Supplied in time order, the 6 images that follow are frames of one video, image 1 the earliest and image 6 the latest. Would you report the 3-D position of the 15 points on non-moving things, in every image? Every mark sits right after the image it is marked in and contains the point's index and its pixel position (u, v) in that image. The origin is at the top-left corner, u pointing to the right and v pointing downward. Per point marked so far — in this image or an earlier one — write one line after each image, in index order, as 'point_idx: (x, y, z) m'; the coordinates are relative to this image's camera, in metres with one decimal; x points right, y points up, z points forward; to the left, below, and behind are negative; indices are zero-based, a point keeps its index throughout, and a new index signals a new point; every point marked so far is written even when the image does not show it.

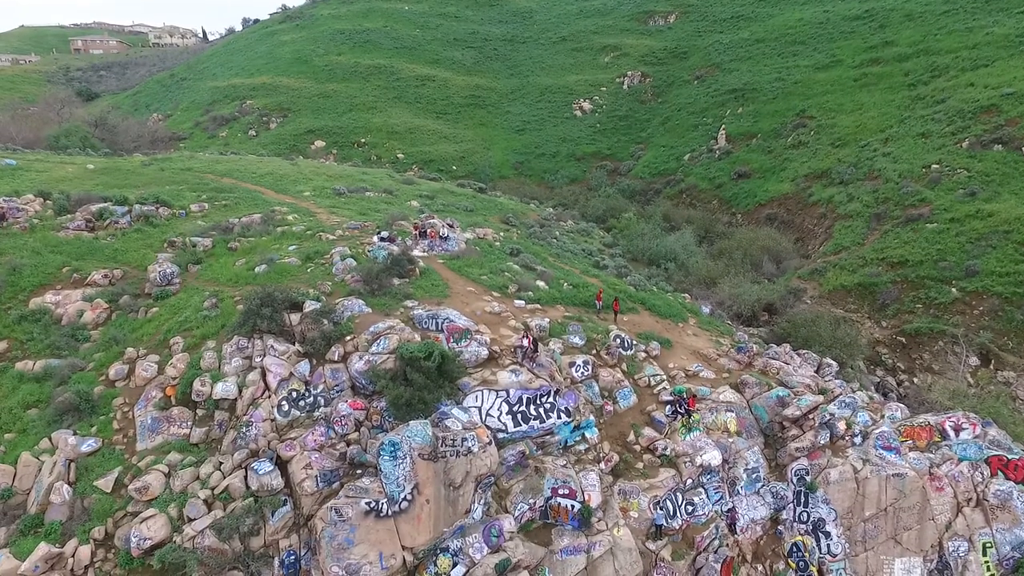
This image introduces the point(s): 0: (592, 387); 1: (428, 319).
0: (+2.3, -2.8, +17.6) m
1: (-2.4, -0.9, +17.2) m
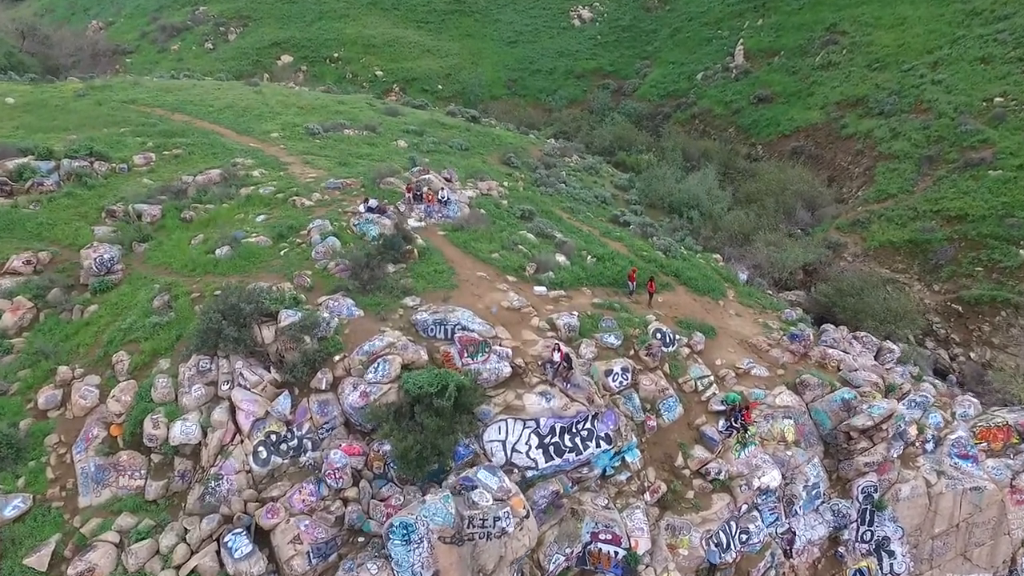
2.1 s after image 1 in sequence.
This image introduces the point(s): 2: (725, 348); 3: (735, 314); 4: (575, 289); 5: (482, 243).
0: (+2.9, -2.7, +14.8) m
1: (-1.7, -0.8, +14.0) m
2: (+6.0, -1.7, +17.2) m
3: (+6.9, -0.8, +19.0) m
4: (+1.8, 0.0, +17.3) m
5: (-0.9, +1.3, +17.8) m
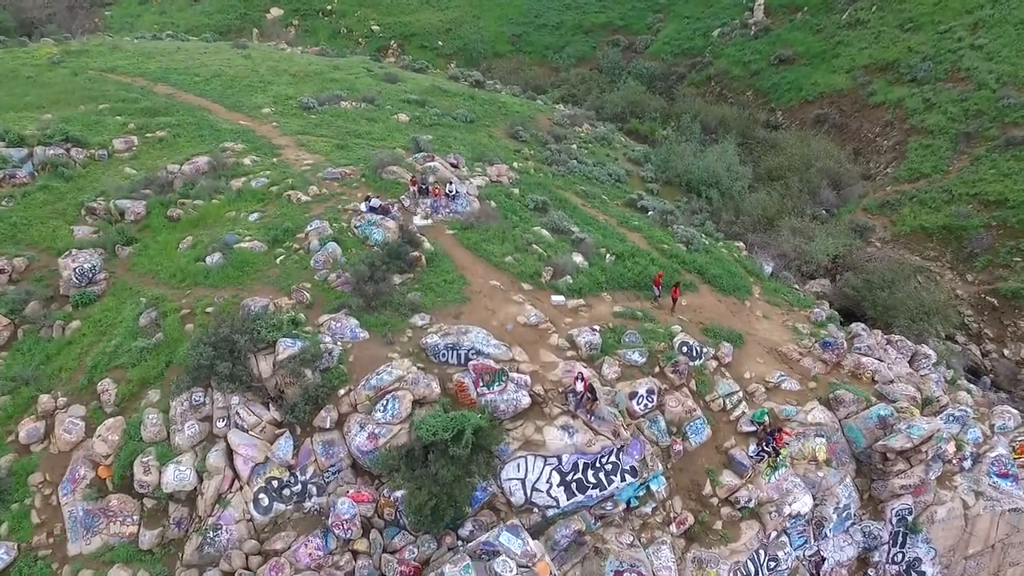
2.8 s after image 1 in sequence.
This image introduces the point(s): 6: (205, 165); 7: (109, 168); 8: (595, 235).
0: (+3.3, -3.1, +13.8) m
1: (-1.4, -1.3, +12.8) m
2: (+6.4, -1.9, +16.1) m
3: (+7.3, -0.8, +17.9) m
4: (+2.2, -0.2, +16.1) m
5: (-0.5, +1.2, +16.5) m
6: (-9.3, +3.7, +18.5) m
7: (-12.4, +3.7, +18.8) m
8: (+2.5, +1.6, +18.7) m
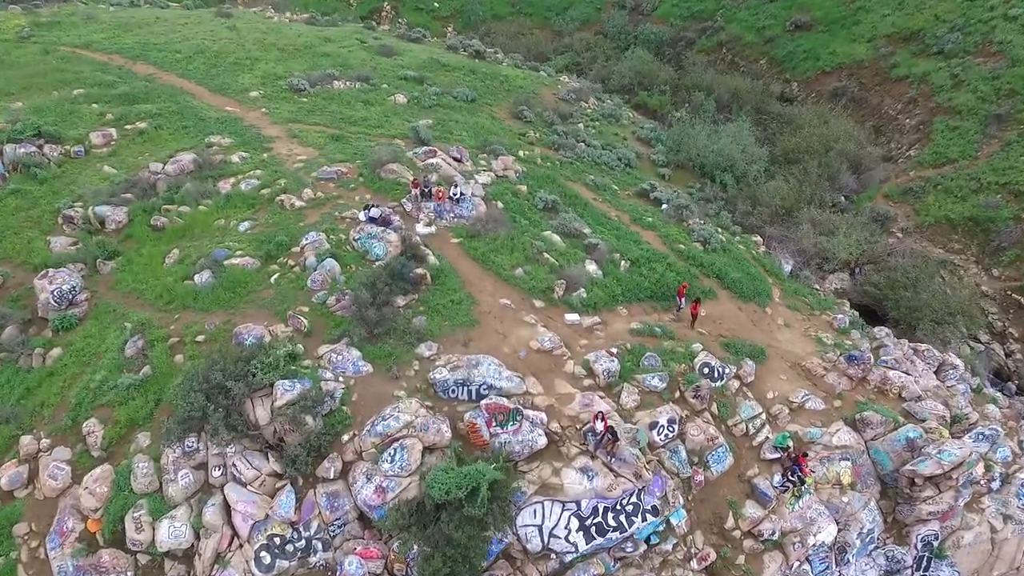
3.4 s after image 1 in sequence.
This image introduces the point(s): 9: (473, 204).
0: (+3.6, -3.6, +13.1) m
1: (-1.1, -1.9, +12.0) m
2: (+6.6, -2.2, +15.3) m
3: (+7.6, -1.0, +17.0) m
4: (+2.4, -0.6, +15.2) m
5: (-0.2, +0.9, +15.5) m
6: (-9.0, +3.5, +17.2) m
7: (-12.1, +3.4, +17.4) m
8: (+2.8, +1.5, +17.6) m
9: (-1.1, +2.3, +16.6) m
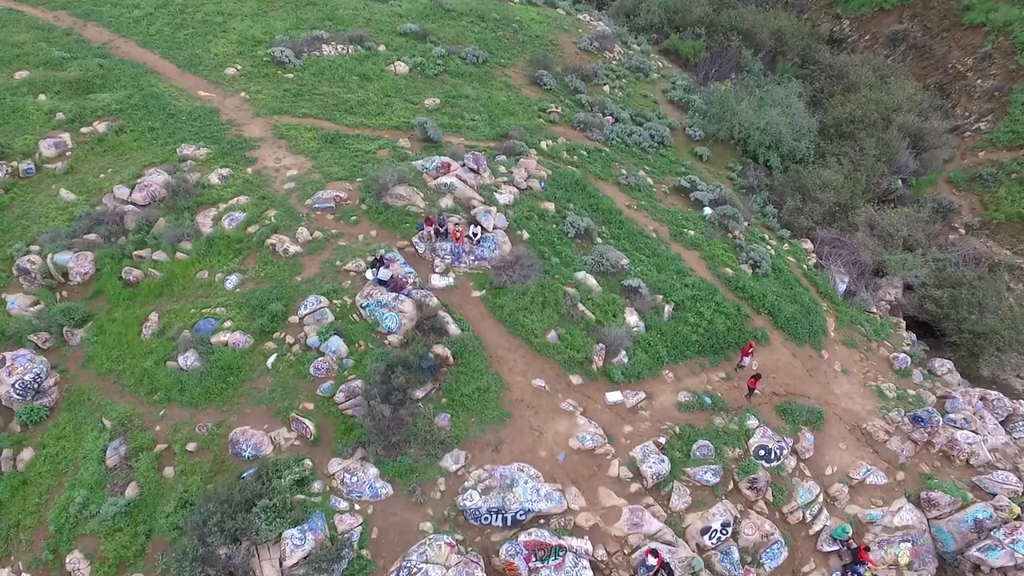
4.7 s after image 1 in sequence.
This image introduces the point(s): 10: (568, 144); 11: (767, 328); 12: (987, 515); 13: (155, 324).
0: (+4.3, -5.3, +11.9) m
1: (-0.4, -3.8, +10.5) m
2: (+7.3, -3.5, +13.9) m
3: (+8.3, -2.1, +15.3) m
4: (+3.1, -1.9, +13.4) m
5: (+0.5, -0.5, +13.4) m
6: (-8.3, +2.4, +14.6) m
7: (-11.4, +2.4, +14.8) m
8: (+3.4, +0.5, +15.4) m
9: (-0.4, +1.1, +14.3) m
10: (+1.8, +4.6, +19.4) m
11: (+6.4, -1.0, +15.5) m
12: (+10.3, -4.9, +13.3) m
13: (-7.4, -0.7, +12.6) m
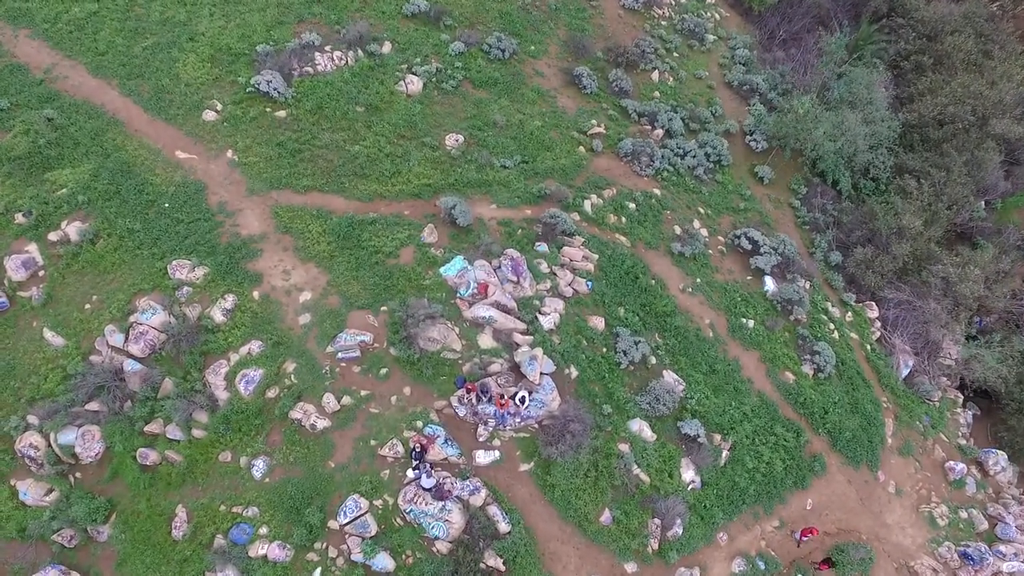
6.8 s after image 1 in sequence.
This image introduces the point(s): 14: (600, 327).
0: (+5.3, -9.1, +12.5) m
1: (+0.7, -8.1, +10.7) m
2: (+8.4, -6.8, +13.9) m
3: (+9.3, -5.0, +14.8) m
4: (+4.2, -5.4, +12.9) m
5: (+1.5, -4.1, +12.5) m
6: (-7.3, -1.0, +12.7) m
7: (-10.4, -0.9, +13.0) m
8: (+4.5, -2.5, +14.2) m
9: (+0.7, -2.3, +12.8) m
10: (+2.8, +2.6, +16.7) m
11: (+7.5, -3.9, +14.6) m
12: (+11.3, -8.3, +13.7) m
13: (-6.3, -4.5, +11.8) m
14: (+2.0, -0.9, +14.1) m
